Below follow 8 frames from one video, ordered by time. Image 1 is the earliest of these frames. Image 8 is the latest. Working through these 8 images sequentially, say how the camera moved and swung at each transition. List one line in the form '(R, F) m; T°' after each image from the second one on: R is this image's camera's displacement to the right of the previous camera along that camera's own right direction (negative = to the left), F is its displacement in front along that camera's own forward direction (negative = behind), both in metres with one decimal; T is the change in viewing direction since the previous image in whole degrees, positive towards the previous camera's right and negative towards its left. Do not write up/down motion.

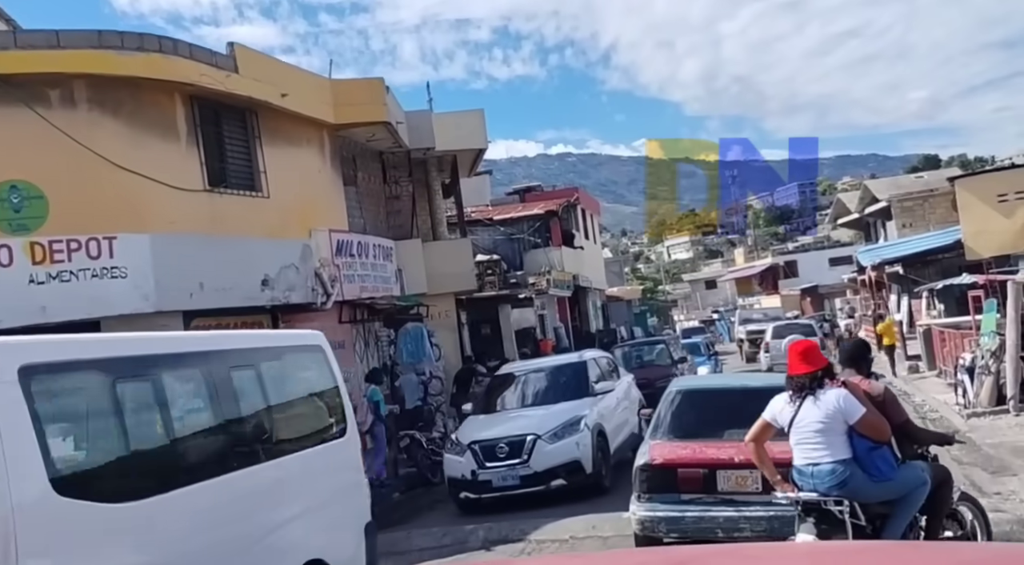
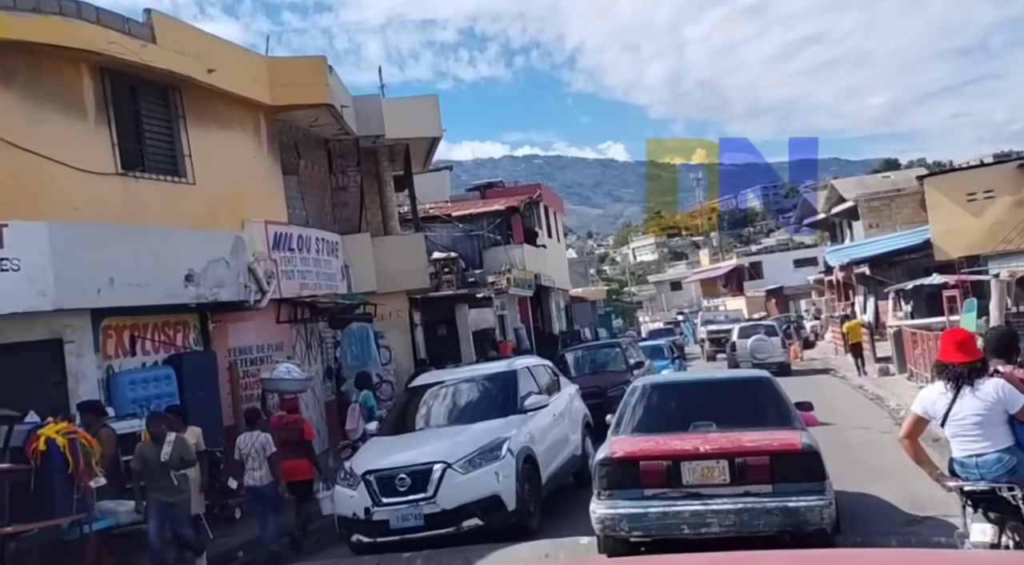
(+0.2, +1.2) m; +2°
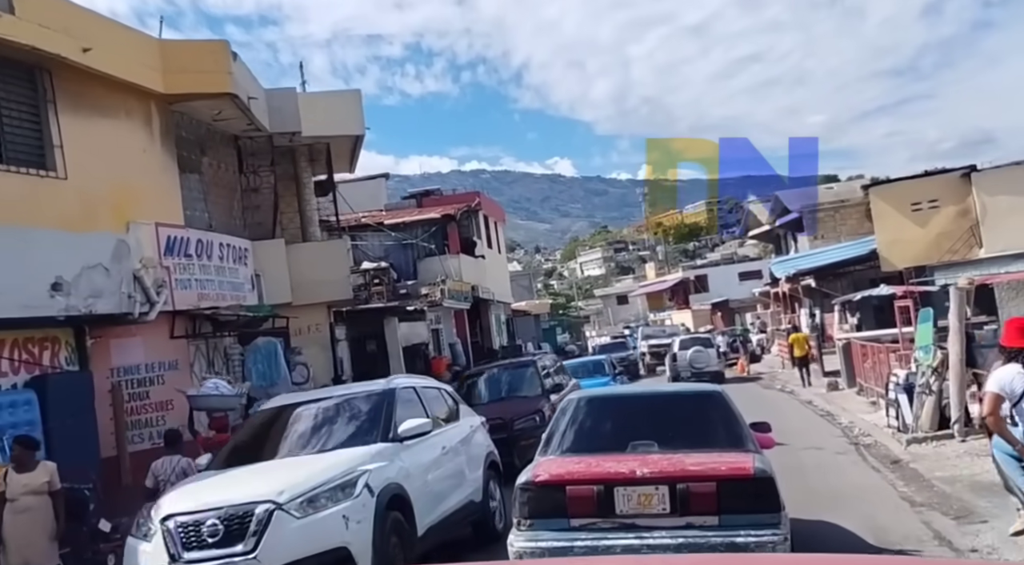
(+0.3, +1.4) m; +3°
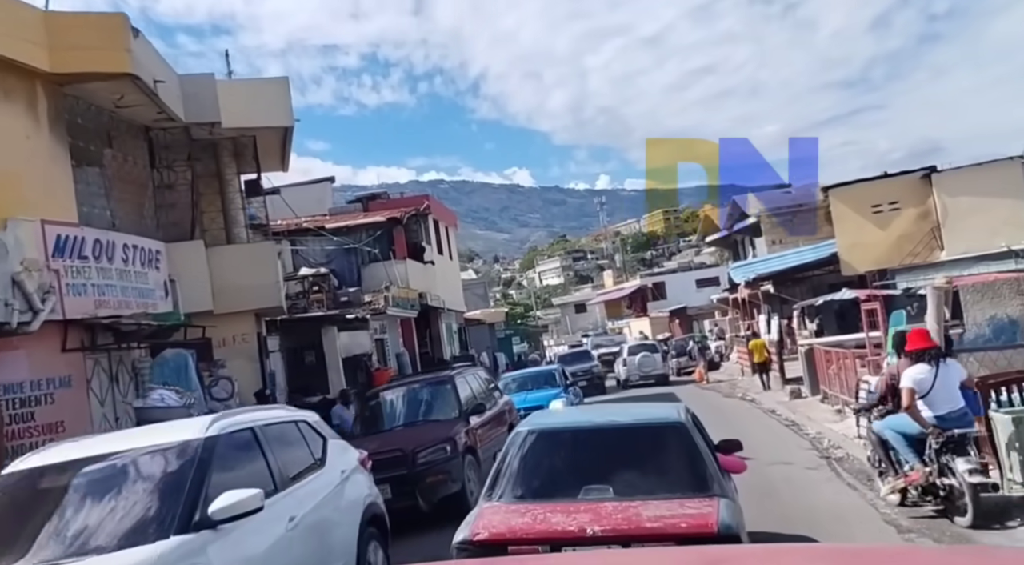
(+0.3, +1.4) m; +2°
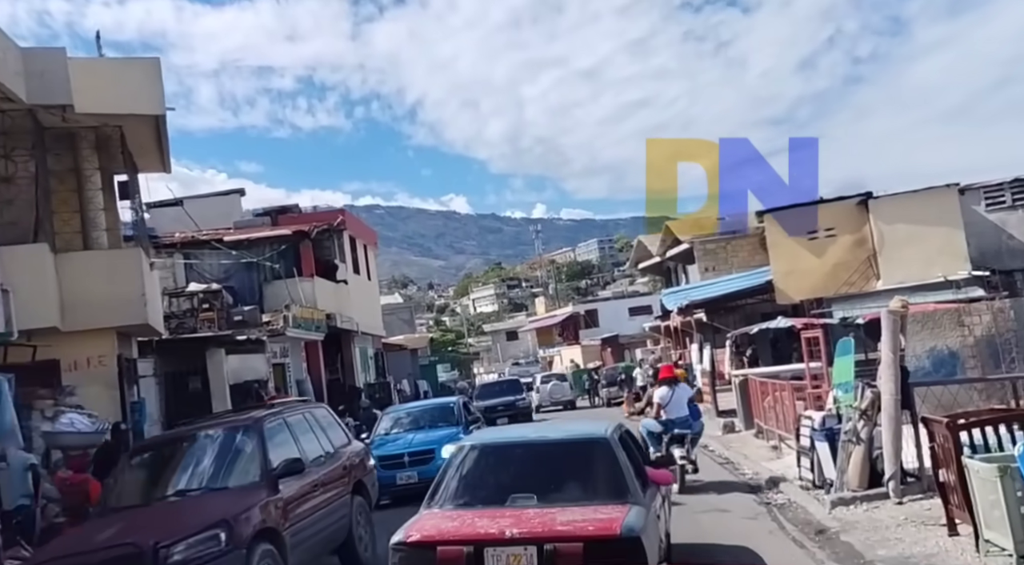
(+0.5, +2.0) m; +4°
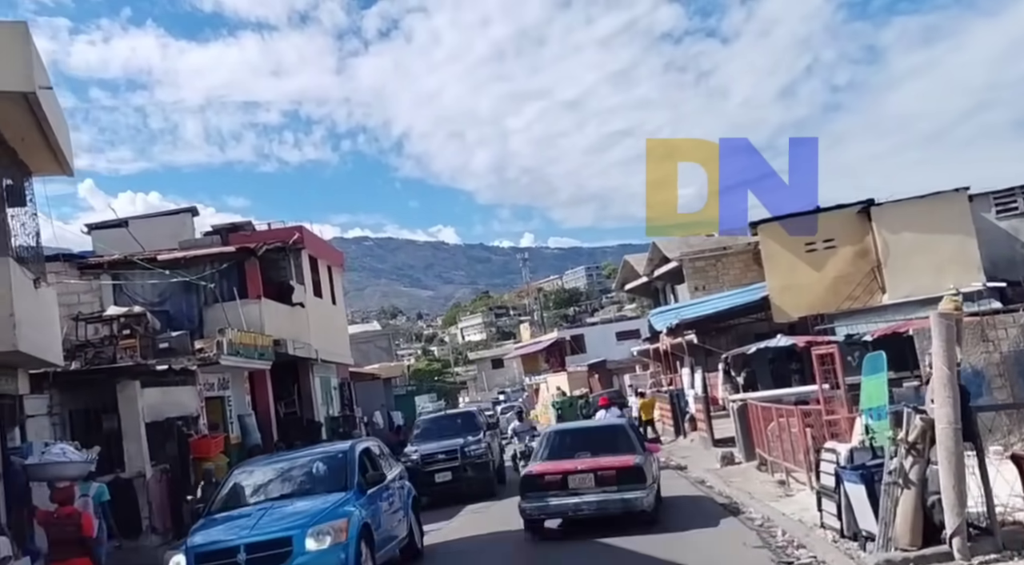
(+0.4, +2.8) m; +1°
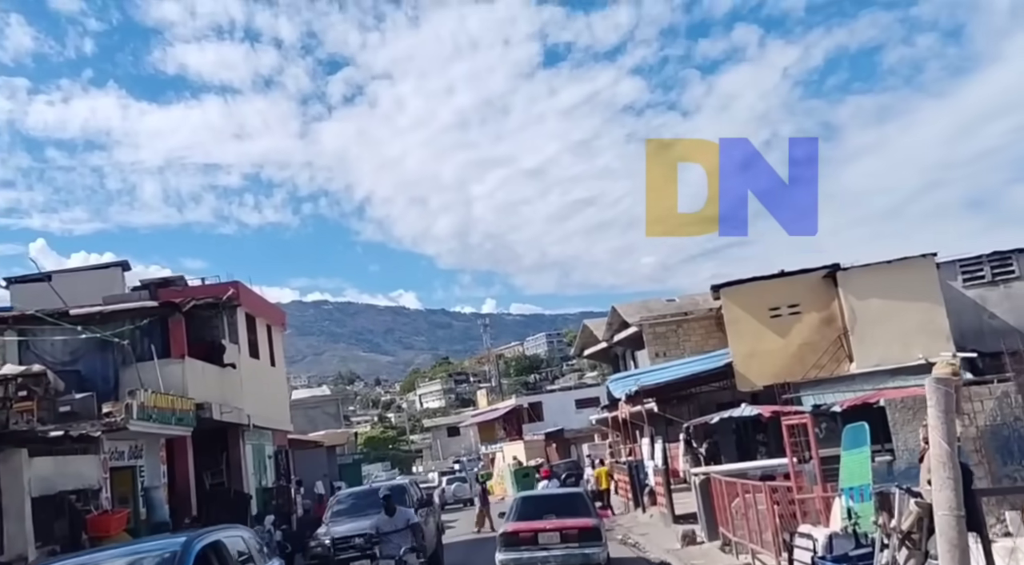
(+0.3, +1.5) m; +2°
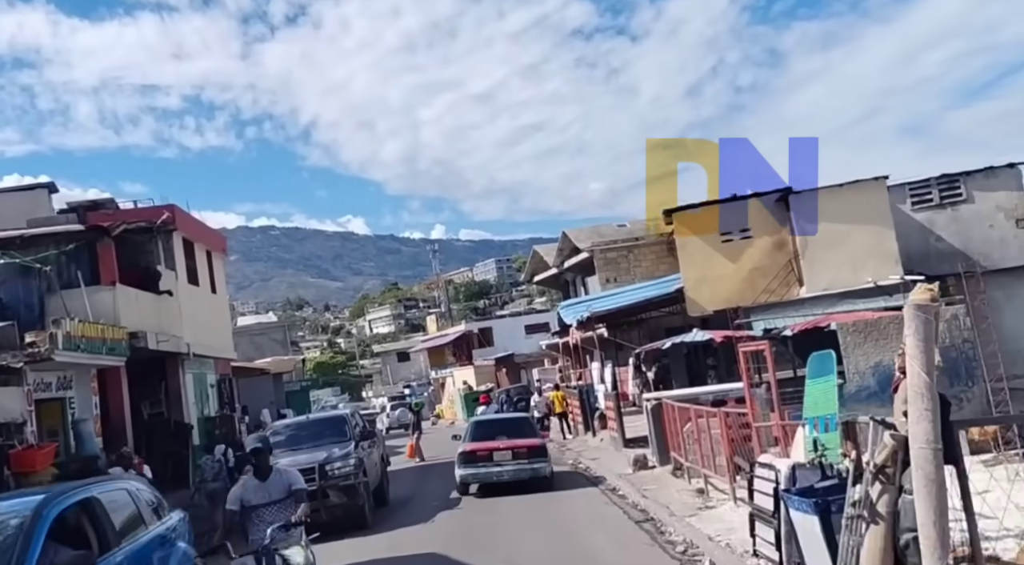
(0.0, +0.8) m; +3°
